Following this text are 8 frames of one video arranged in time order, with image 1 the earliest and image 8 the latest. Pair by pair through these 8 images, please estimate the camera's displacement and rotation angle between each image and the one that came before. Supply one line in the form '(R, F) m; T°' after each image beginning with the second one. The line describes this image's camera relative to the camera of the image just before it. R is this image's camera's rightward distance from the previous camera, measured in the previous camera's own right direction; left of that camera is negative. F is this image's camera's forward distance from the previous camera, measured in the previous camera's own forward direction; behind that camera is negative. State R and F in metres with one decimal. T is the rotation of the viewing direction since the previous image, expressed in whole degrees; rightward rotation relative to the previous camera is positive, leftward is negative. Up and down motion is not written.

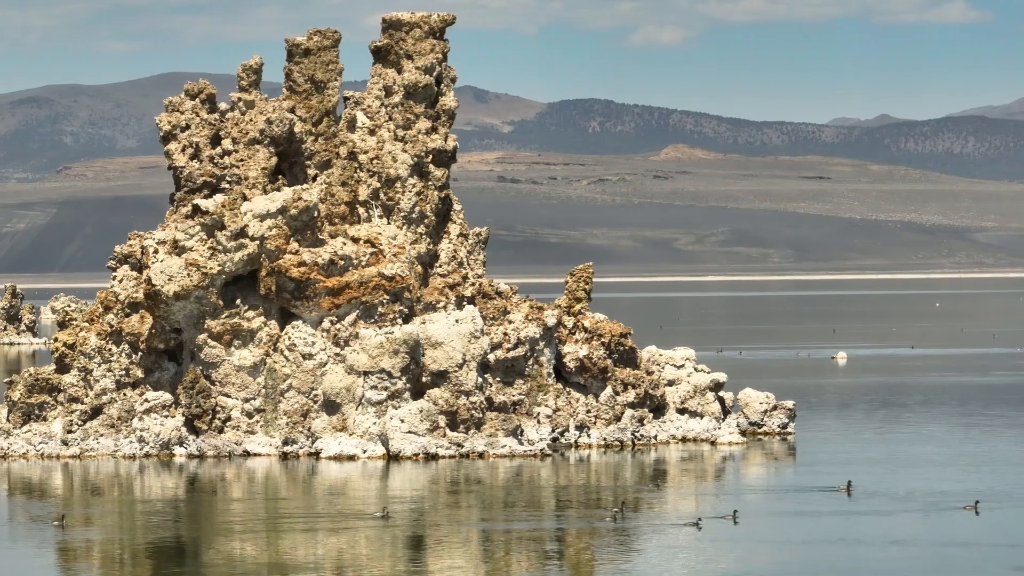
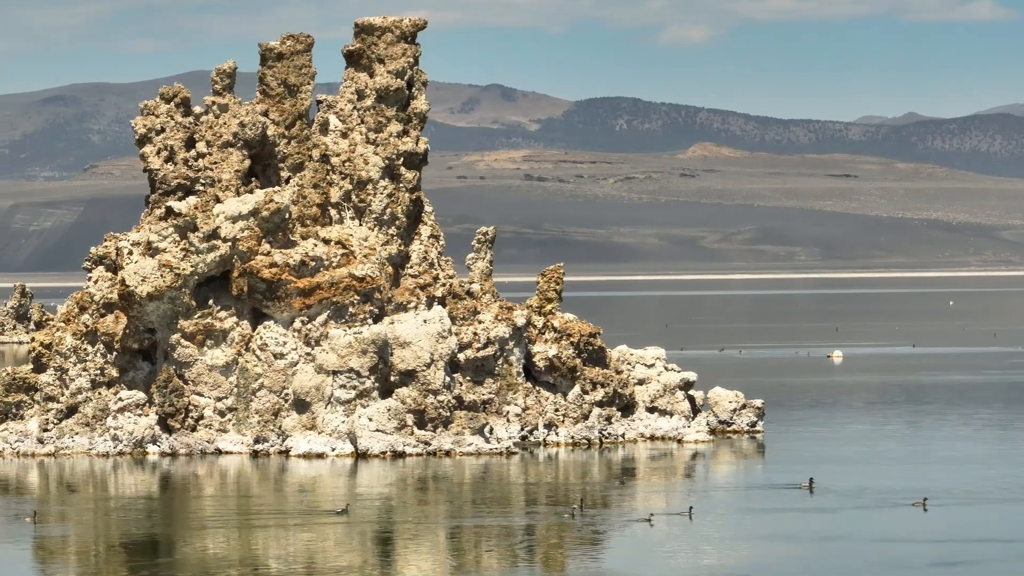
(+1.0, -0.7) m; 0°
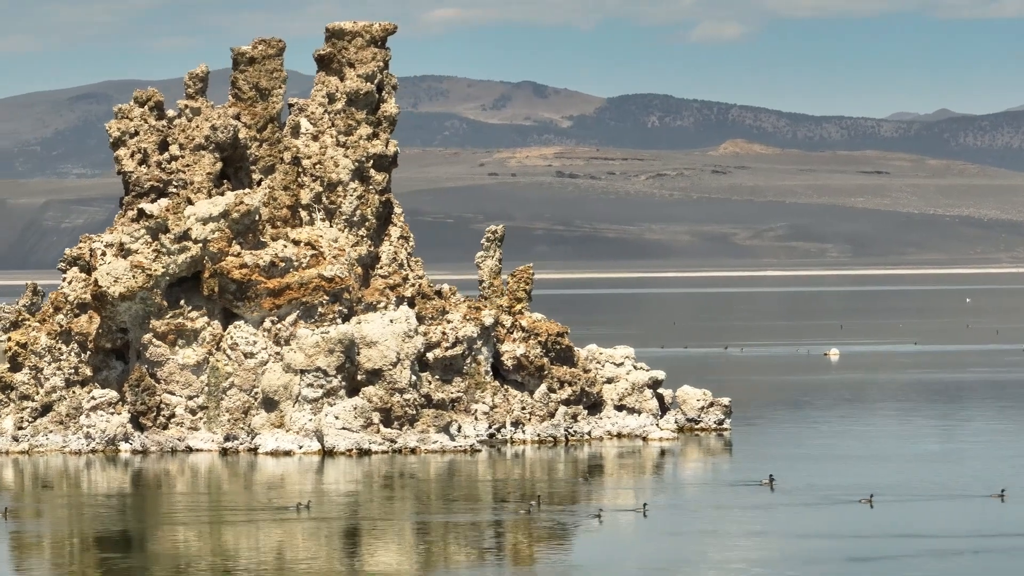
(+1.1, -0.8) m; 0°
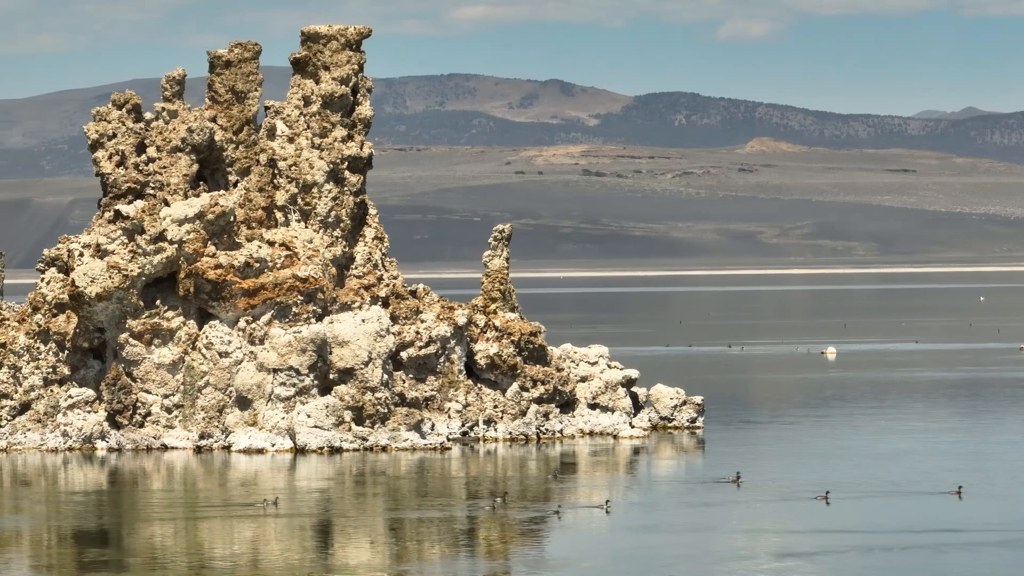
(+1.0, -0.6) m; 0°
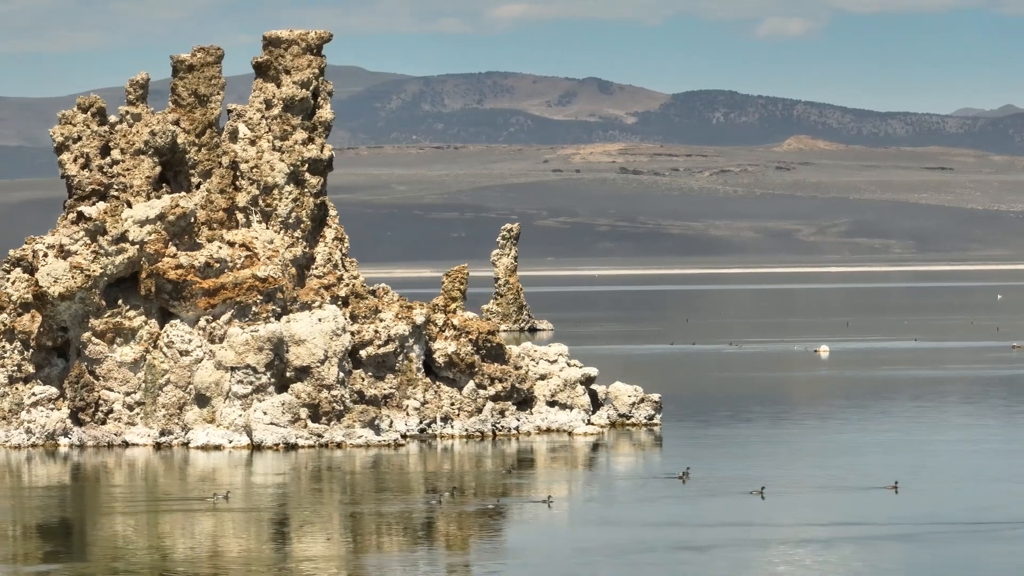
(+1.5, -0.9) m; 0°
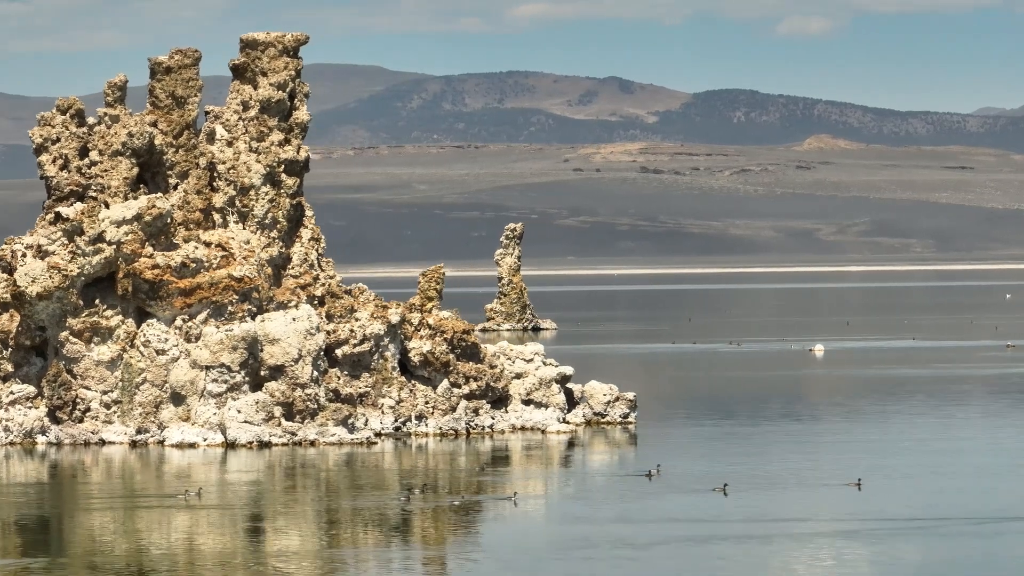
(+0.9, -0.5) m; 0°
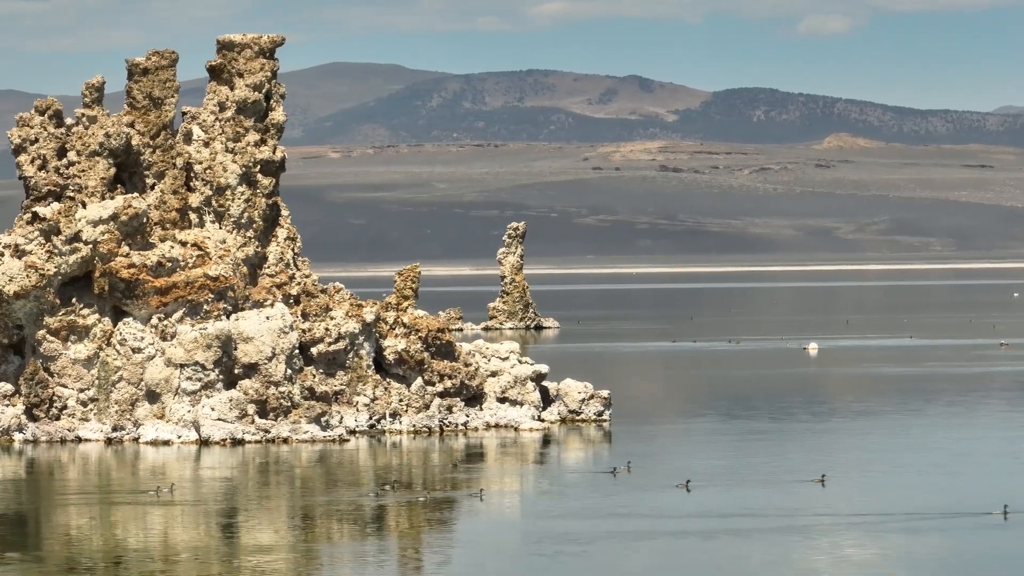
(+0.9, -0.5) m; 0°
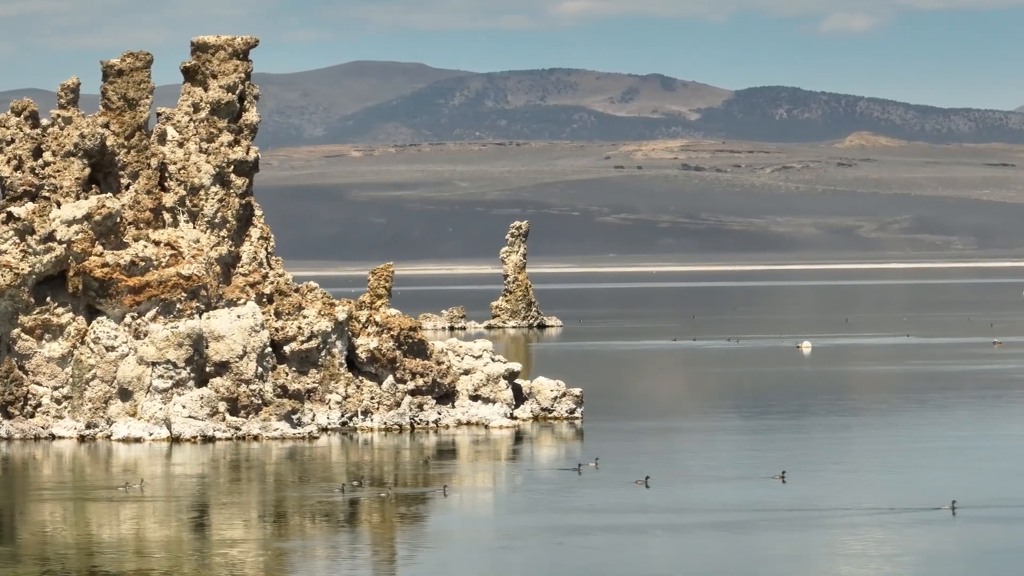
(+1.0, -0.5) m; 0°
